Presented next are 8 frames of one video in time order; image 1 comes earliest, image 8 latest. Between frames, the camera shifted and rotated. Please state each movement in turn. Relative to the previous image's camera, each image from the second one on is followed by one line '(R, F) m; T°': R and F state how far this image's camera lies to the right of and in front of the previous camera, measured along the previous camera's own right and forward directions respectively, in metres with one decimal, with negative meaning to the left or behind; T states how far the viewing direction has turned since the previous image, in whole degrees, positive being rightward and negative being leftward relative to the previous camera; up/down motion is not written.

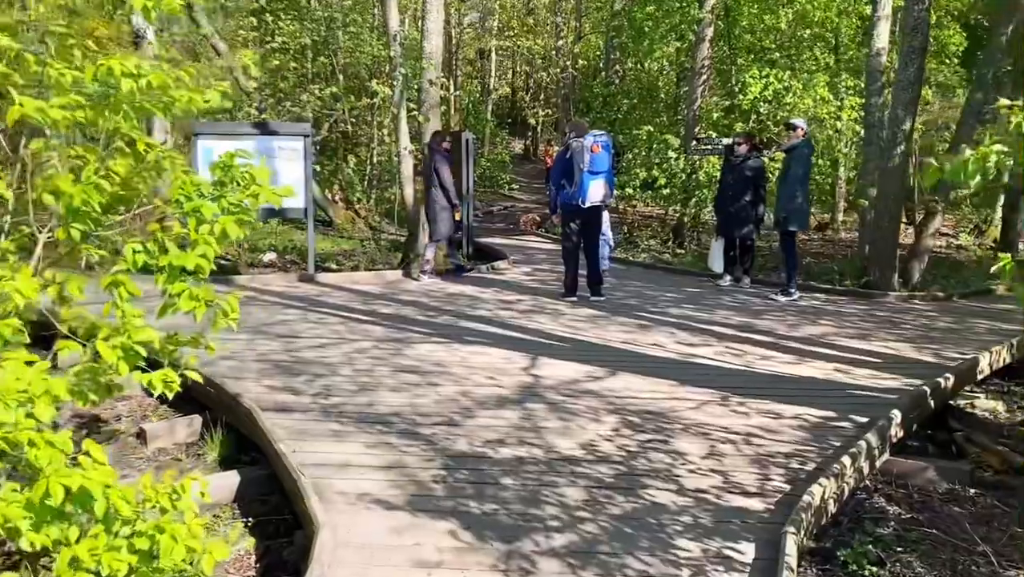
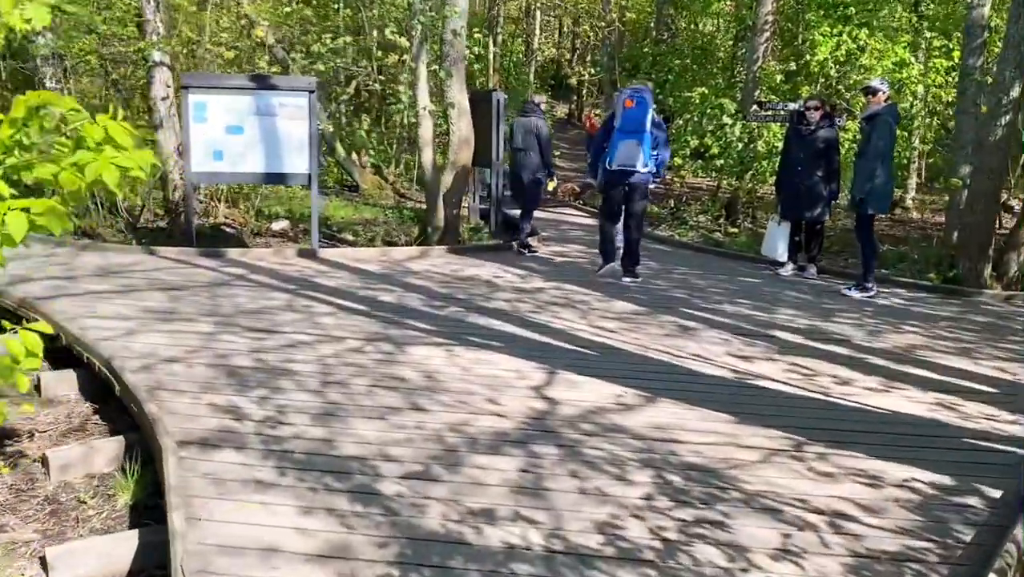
(+0.1, +1.2) m; -3°
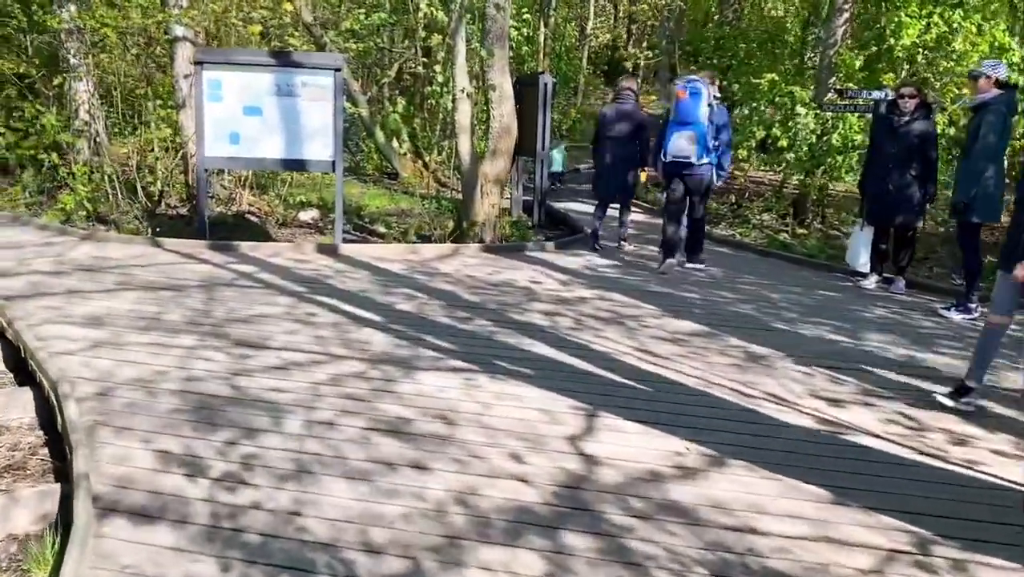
(+0.1, +0.9) m; -3°
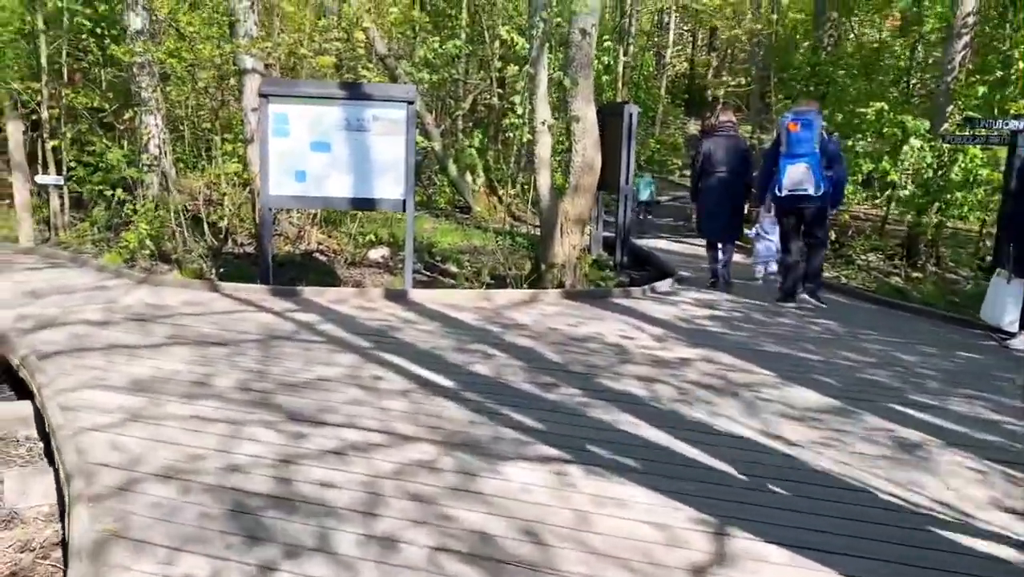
(-0.1, +0.7) m; -5°
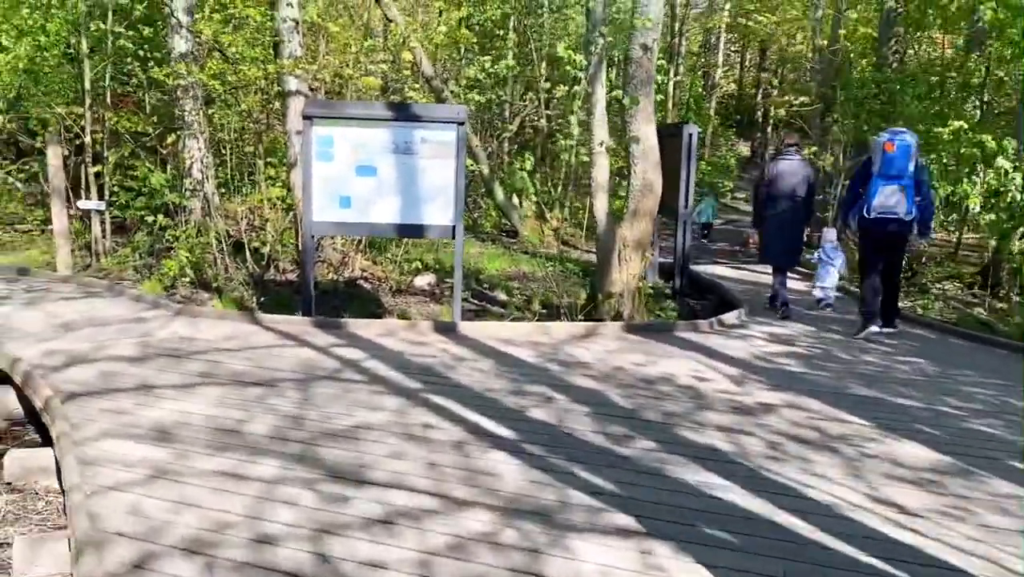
(-0.1, +0.5) m; -3°
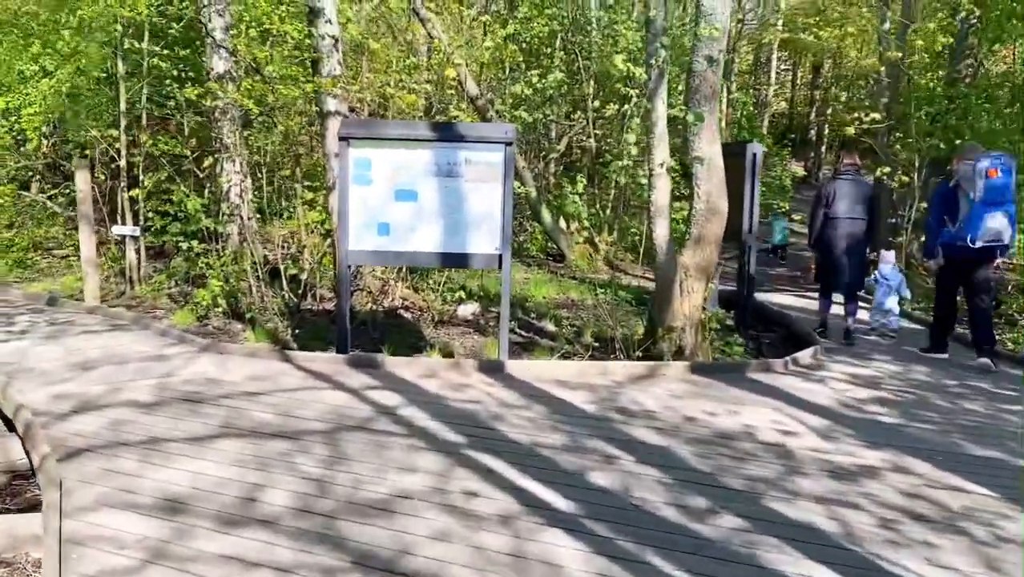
(-0.1, +0.6) m; -3°
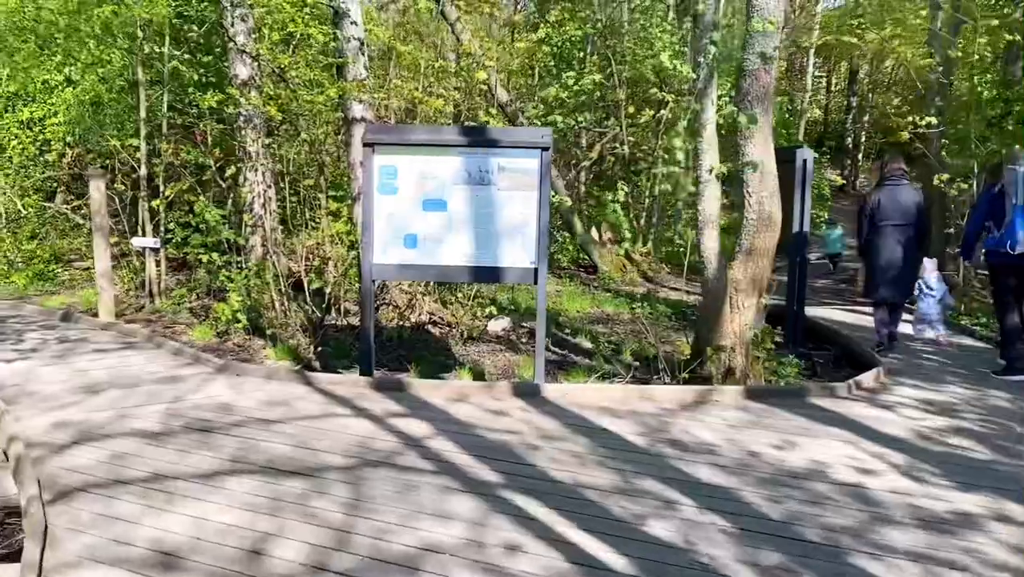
(-0.1, +0.5) m; -2°
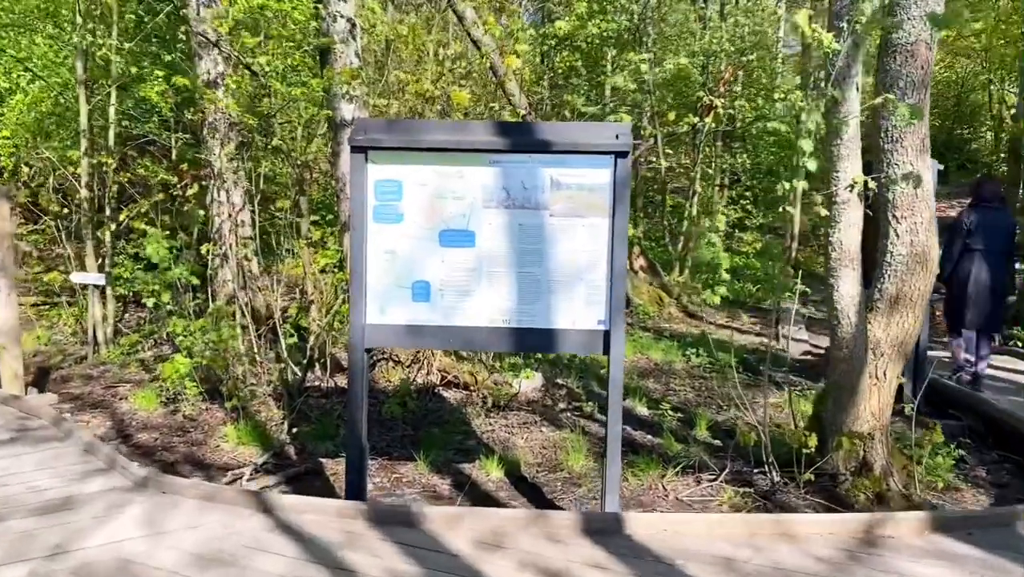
(-0.3, +1.8) m; 0°
